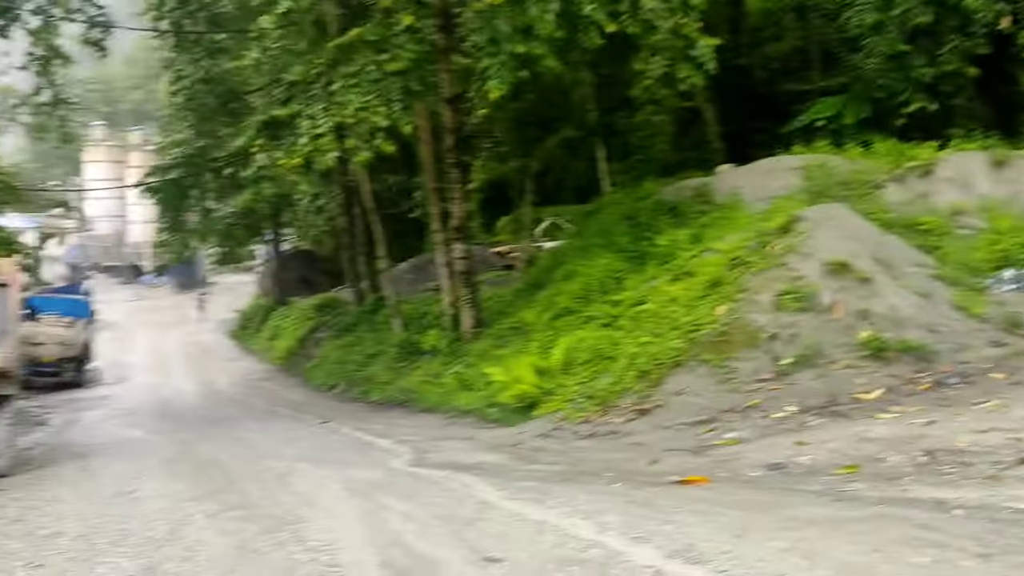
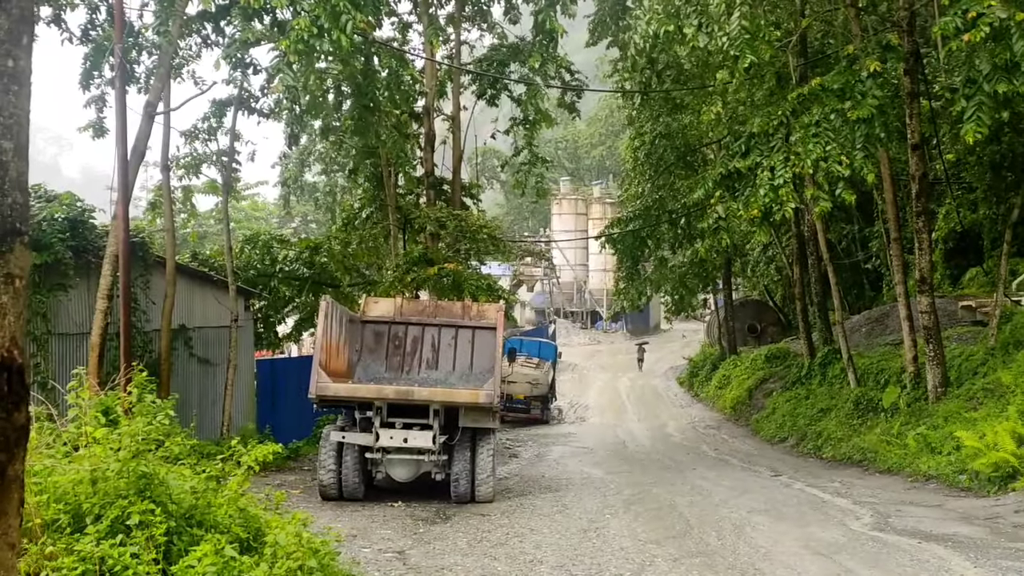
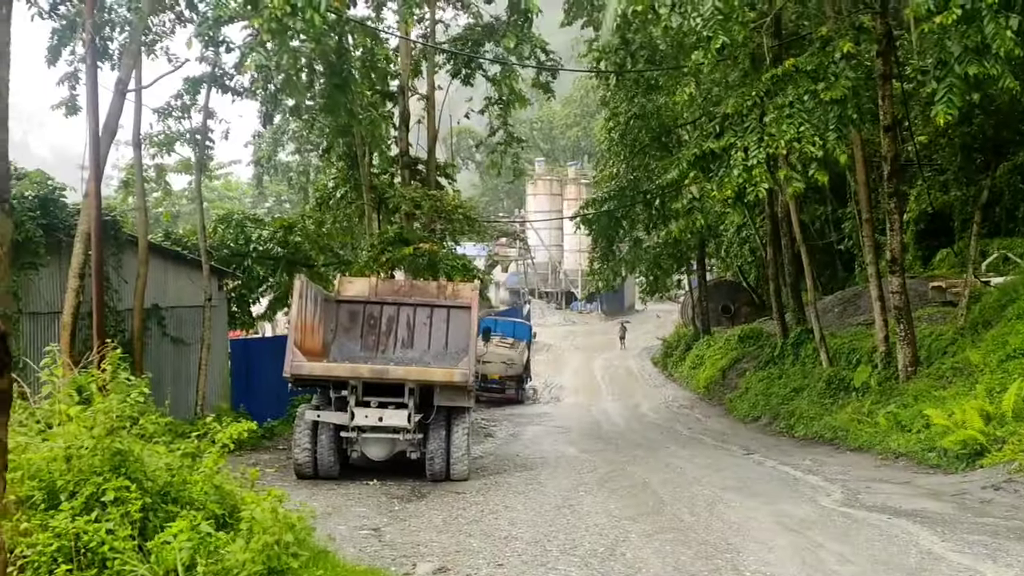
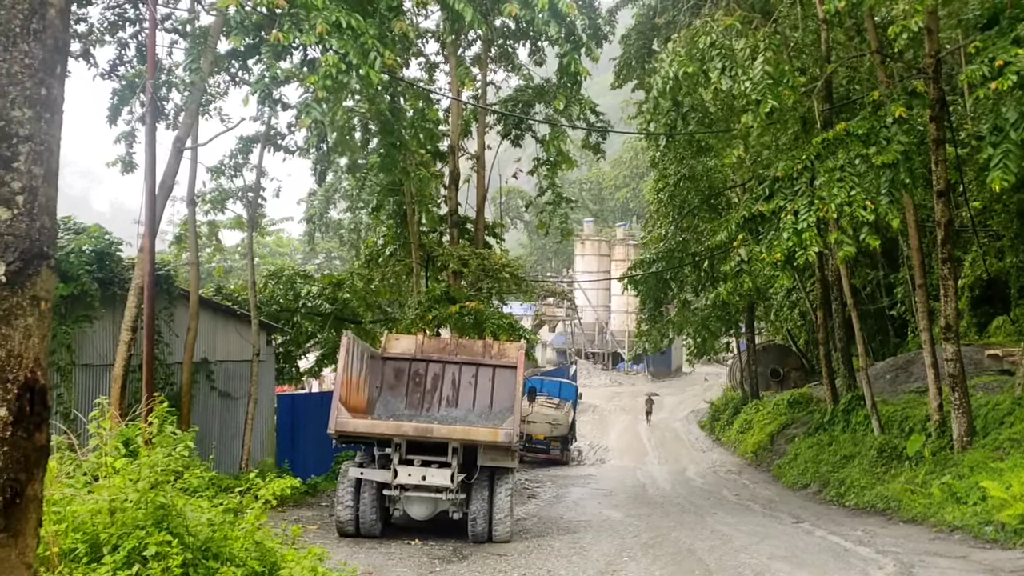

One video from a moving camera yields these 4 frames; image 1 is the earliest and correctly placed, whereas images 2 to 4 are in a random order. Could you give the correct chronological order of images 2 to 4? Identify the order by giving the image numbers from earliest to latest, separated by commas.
3, 2, 4
